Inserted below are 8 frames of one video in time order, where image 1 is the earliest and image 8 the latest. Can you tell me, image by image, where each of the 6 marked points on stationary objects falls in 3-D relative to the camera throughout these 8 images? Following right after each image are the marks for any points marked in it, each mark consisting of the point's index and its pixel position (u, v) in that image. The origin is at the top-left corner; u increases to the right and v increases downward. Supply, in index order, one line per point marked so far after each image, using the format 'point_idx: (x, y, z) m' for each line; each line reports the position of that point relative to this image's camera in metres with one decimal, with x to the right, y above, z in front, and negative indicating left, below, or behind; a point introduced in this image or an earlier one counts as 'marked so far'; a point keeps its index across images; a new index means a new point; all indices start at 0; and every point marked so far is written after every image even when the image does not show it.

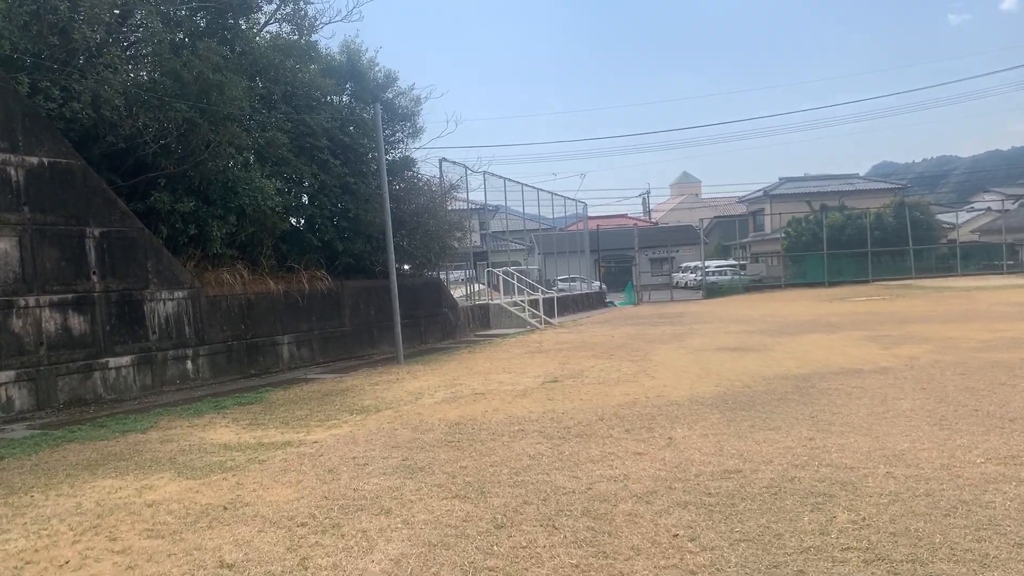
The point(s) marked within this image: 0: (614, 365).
0: (+1.2, -0.9, +10.1) m
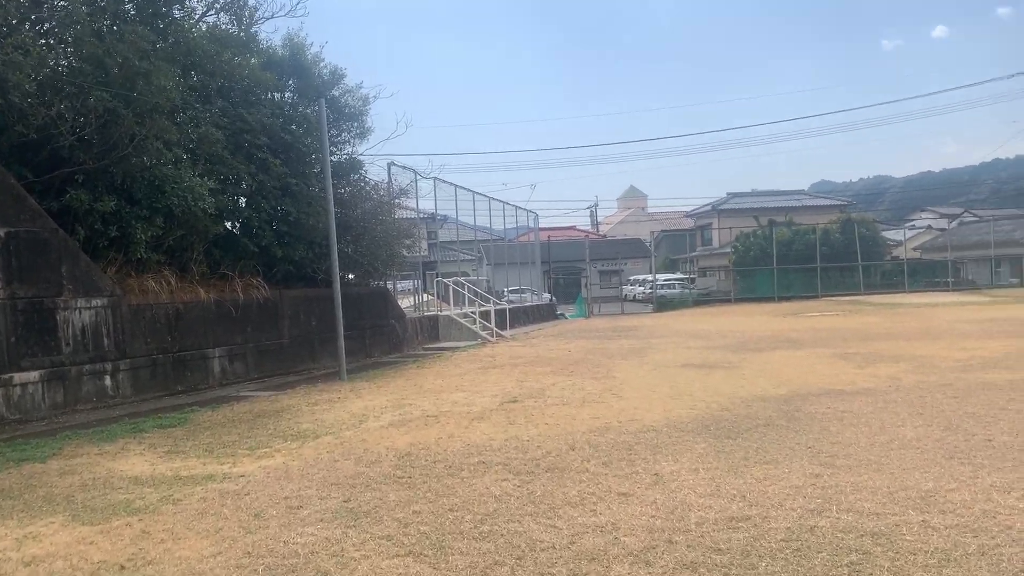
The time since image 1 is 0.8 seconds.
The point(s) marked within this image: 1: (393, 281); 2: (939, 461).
0: (+0.7, -1.0, +9.3) m
1: (-2.3, +0.1, +16.8) m
2: (+2.4, -1.0, +4.8) m
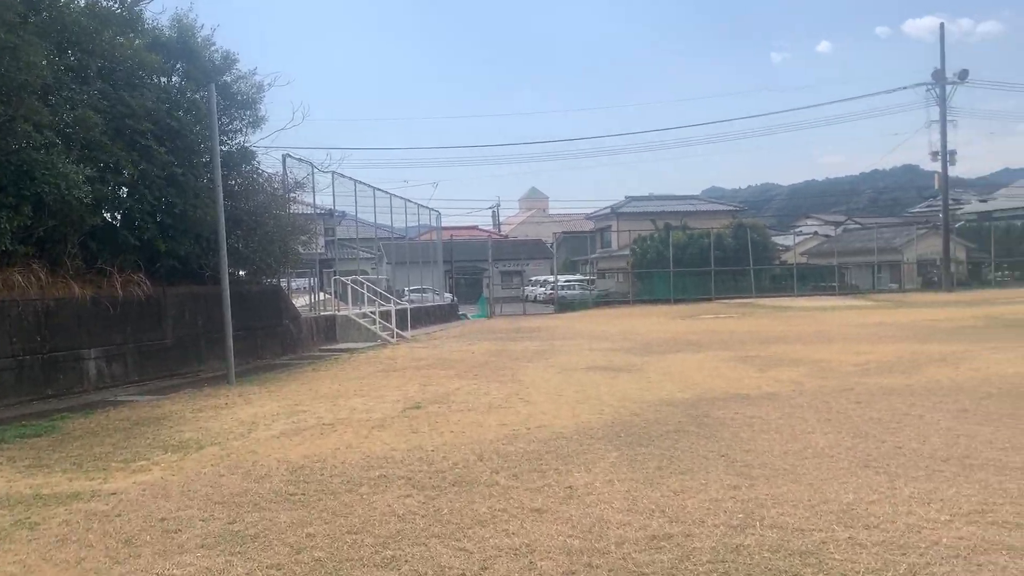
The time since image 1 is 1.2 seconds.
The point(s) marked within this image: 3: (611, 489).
0: (-0.3, -1.0, +9.0) m
1: (-4.2, +0.2, +16.0) m
2: (+1.9, -1.0, +4.7) m
3: (+0.5, -1.0, +4.5) m
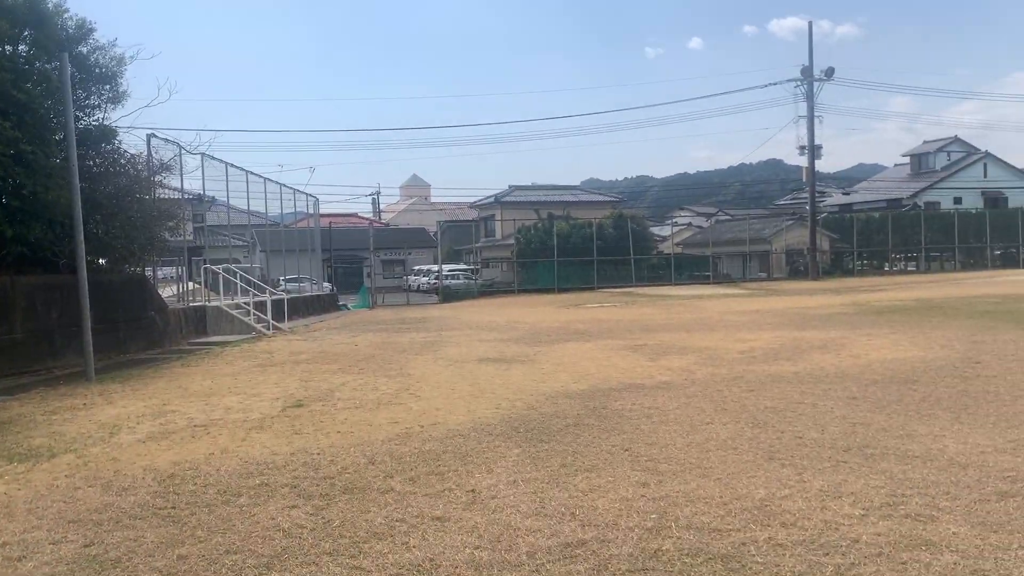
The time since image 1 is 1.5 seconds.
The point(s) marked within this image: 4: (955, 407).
0: (-1.4, -0.9, +8.6) m
1: (-6.2, +0.4, +15.0) m
2: (+1.3, -0.9, +4.6) m
3: (0.0, -1.0, +4.2) m
4: (+3.1, -0.8, +6.0) m
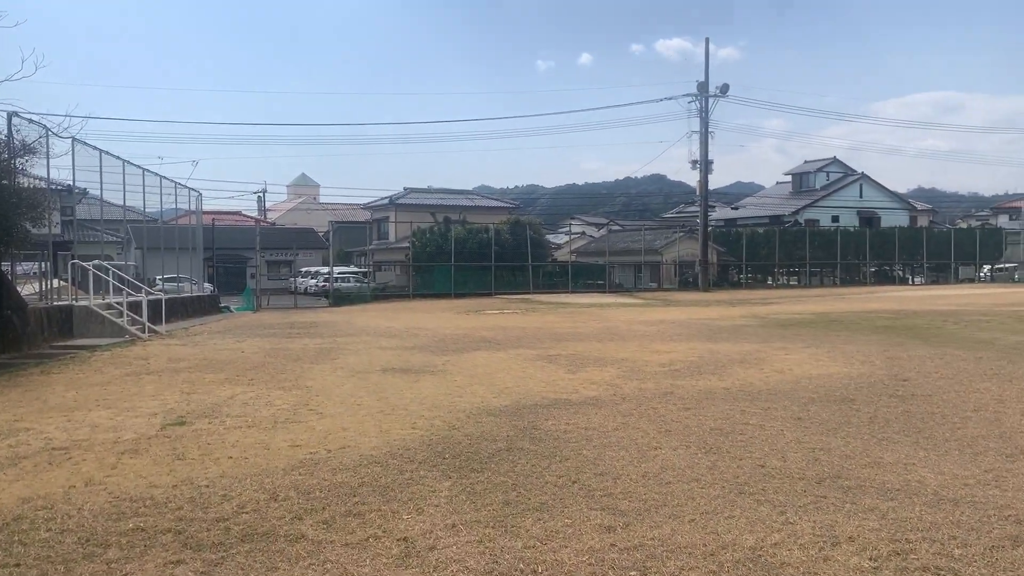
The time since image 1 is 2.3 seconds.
0: (-2.2, -0.9, +7.6) m
1: (-7.7, +0.4, +13.4) m
2: (+1.0, -1.0, +4.1) m
3: (-0.2, -1.0, +3.5) m
4: (+2.6, -0.9, +5.7) m
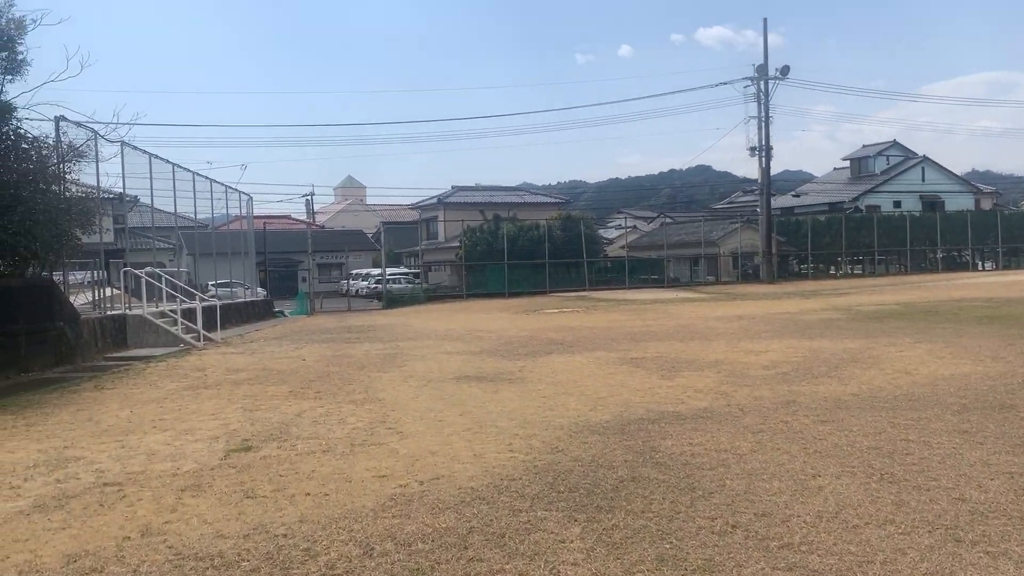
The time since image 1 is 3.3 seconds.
0: (-1.4, -1.0, +6.9) m
1: (-6.7, +0.3, +12.9) m
2: (+1.6, -1.0, +3.2) m
3: (+0.3, -1.0, +2.7) m
4: (+3.2, -0.9, +4.7) m
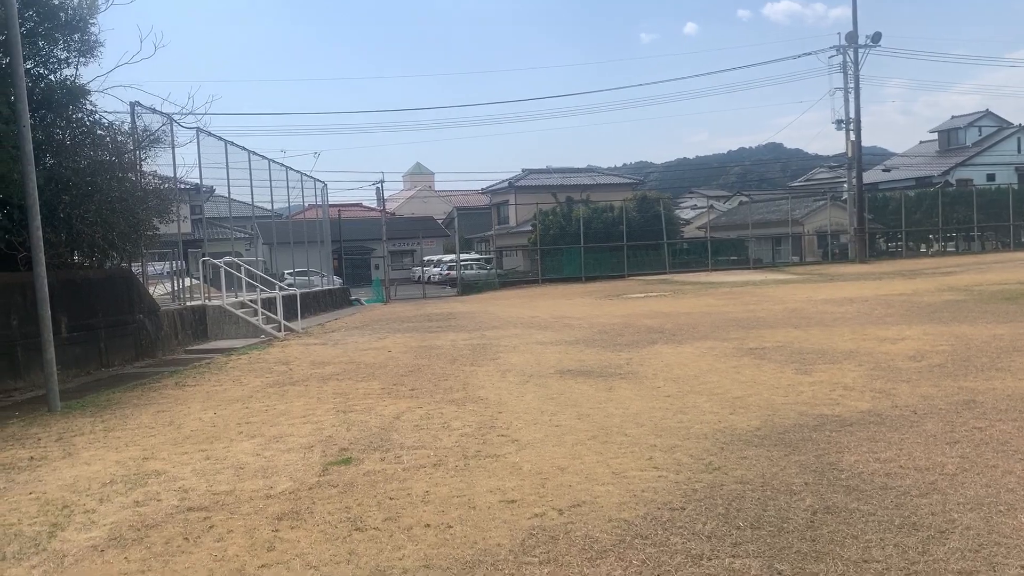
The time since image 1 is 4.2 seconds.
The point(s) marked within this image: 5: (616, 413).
0: (-0.6, -0.9, +6.2) m
1: (-5.4, +0.4, +12.6) m
2: (+2.2, -0.9, +2.2) m
3: (+0.9, -1.0, +1.8) m
4: (+3.9, -0.7, +3.6) m
5: (+0.7, -0.9, +5.9) m
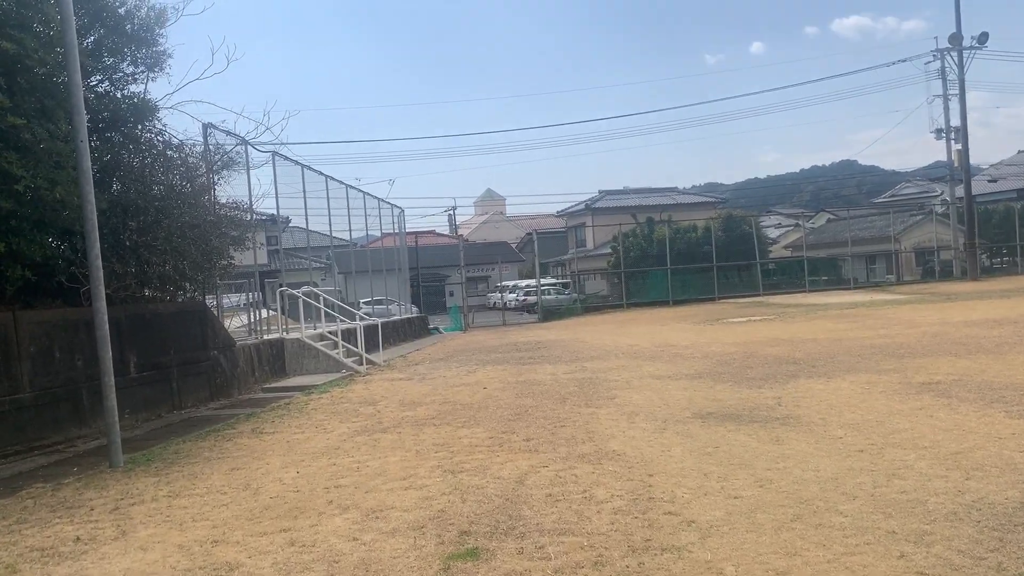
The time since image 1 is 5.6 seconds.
0: (+0.3, -1.1, +4.9) m
1: (-4.0, -0.1, +11.7) m
2: (+2.7, -0.9, +0.8) m
3: (+1.4, -1.0, +0.5) m
4: (+4.6, -0.8, +2.0) m
5: (+1.5, -1.0, +4.6) m
